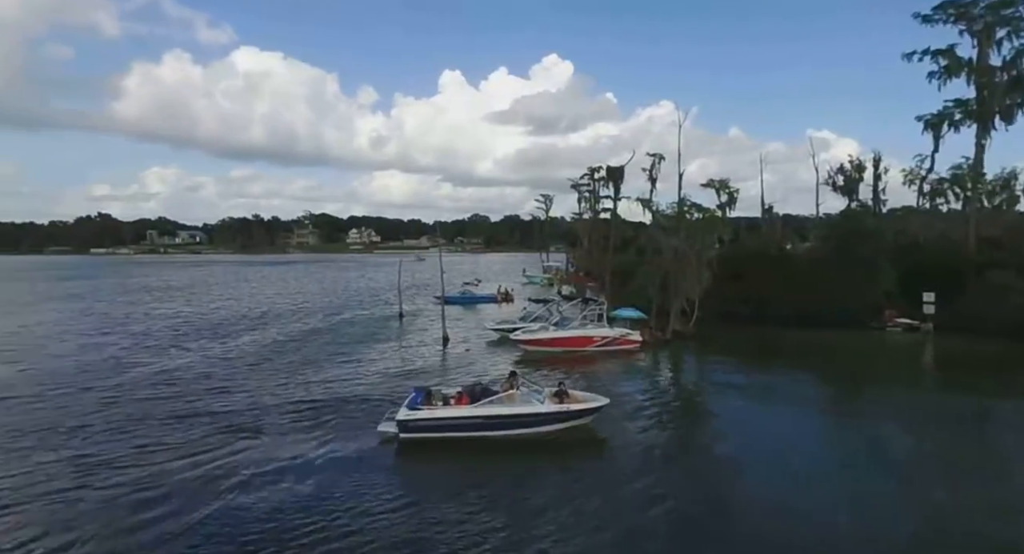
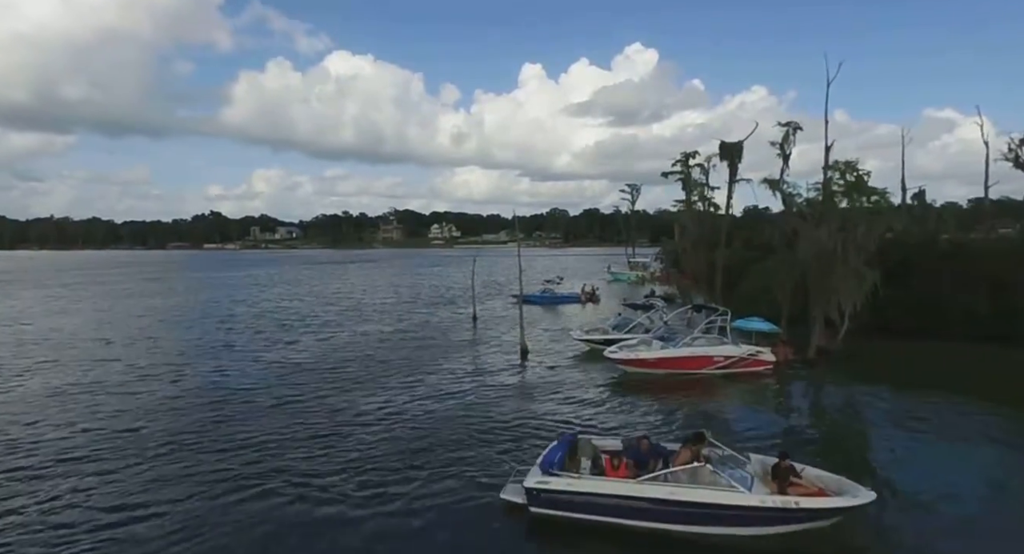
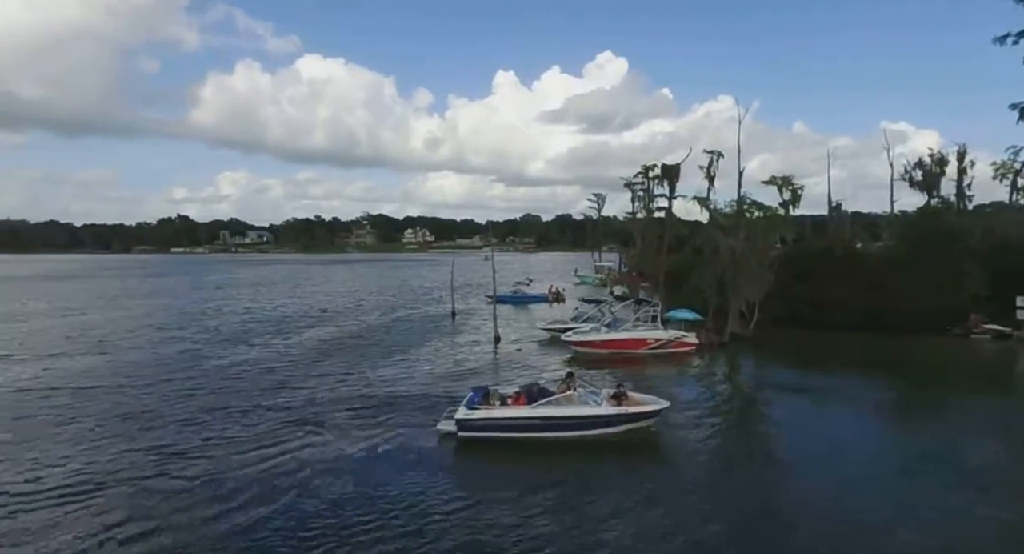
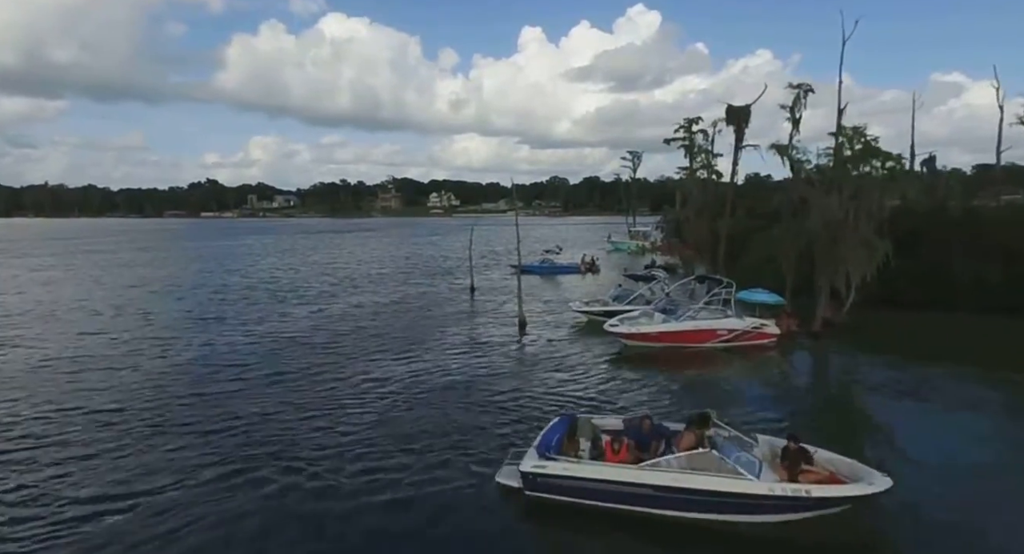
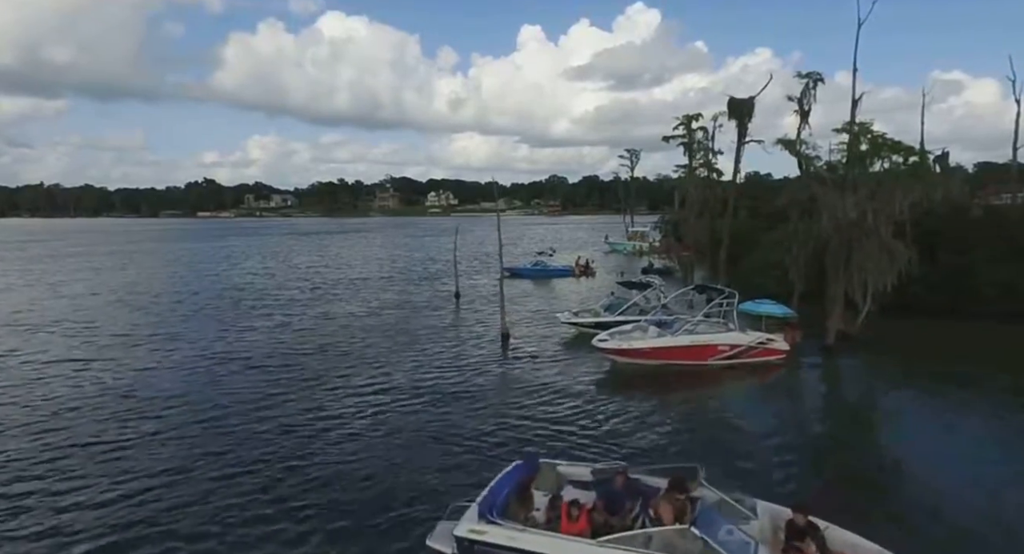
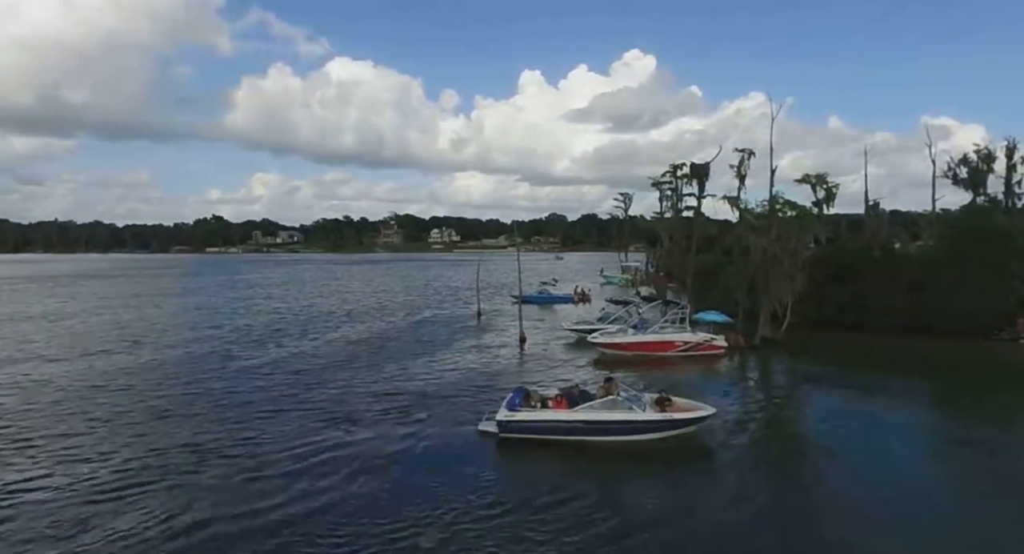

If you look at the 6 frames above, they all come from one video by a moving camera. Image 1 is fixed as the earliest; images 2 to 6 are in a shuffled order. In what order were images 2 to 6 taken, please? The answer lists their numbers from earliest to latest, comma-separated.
3, 6, 2, 4, 5
